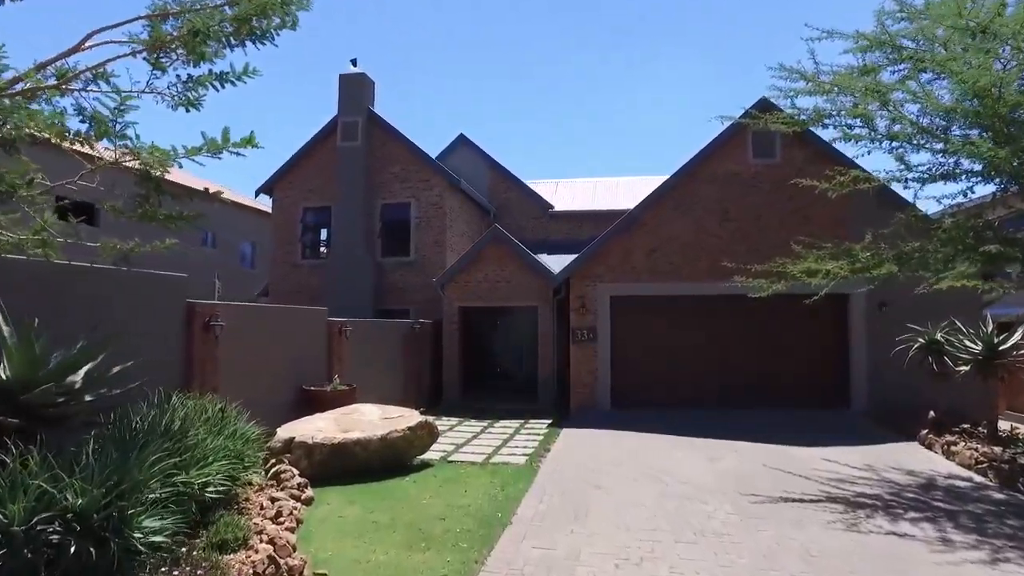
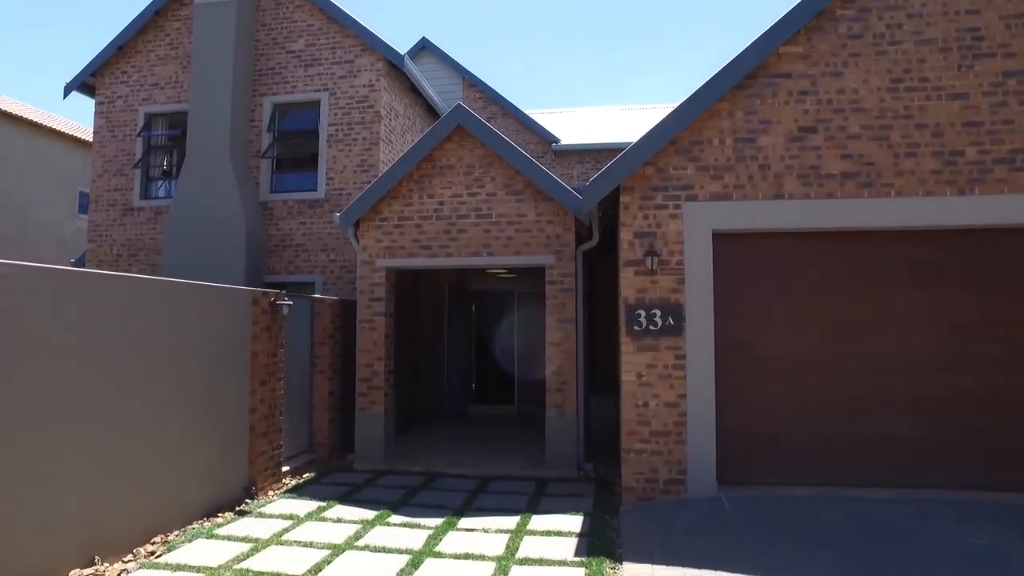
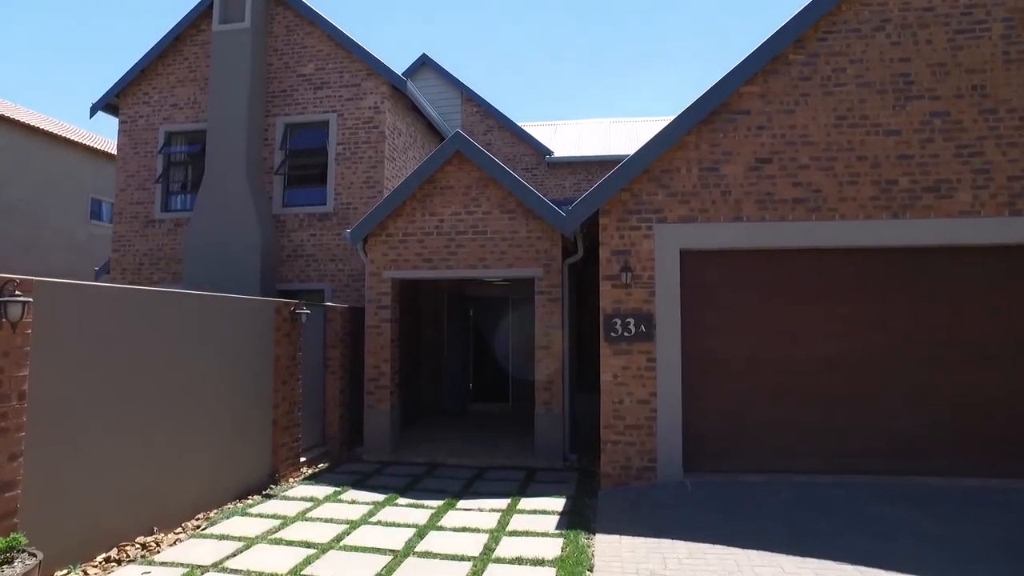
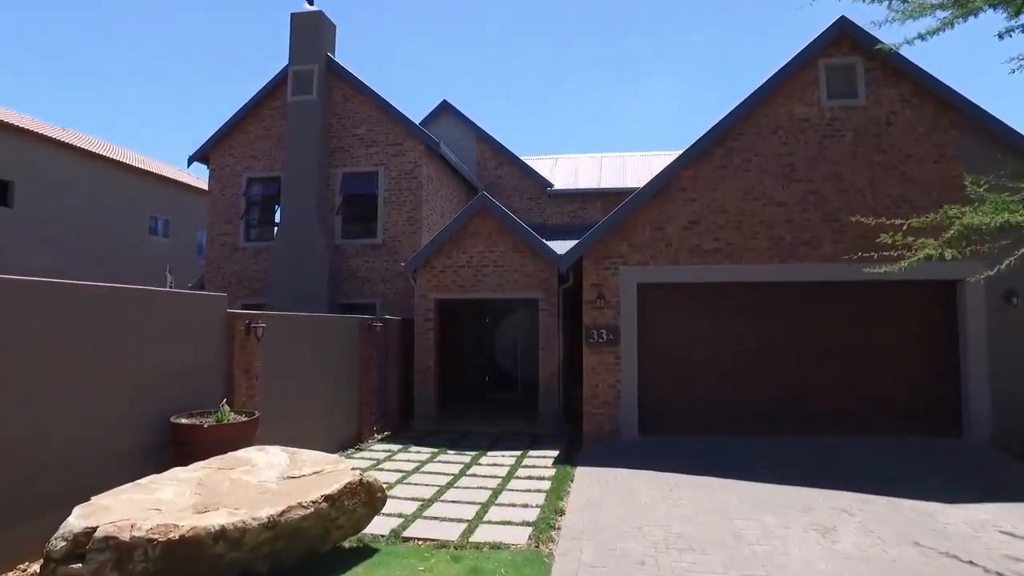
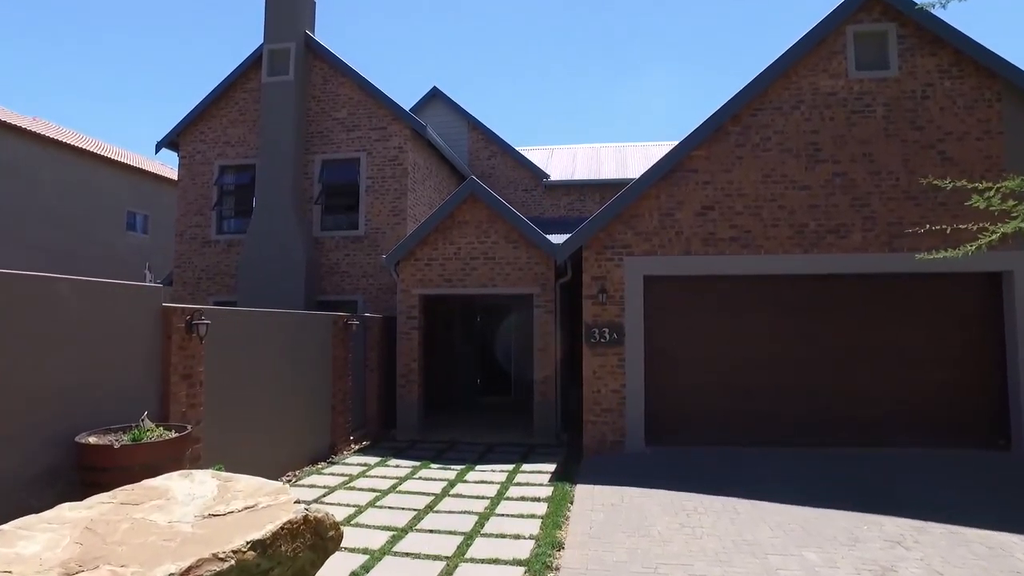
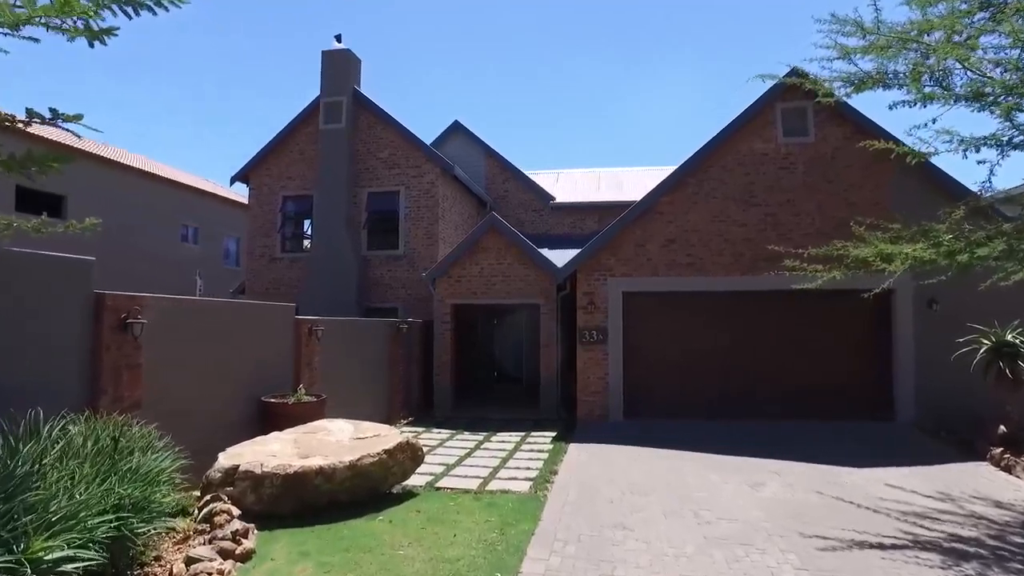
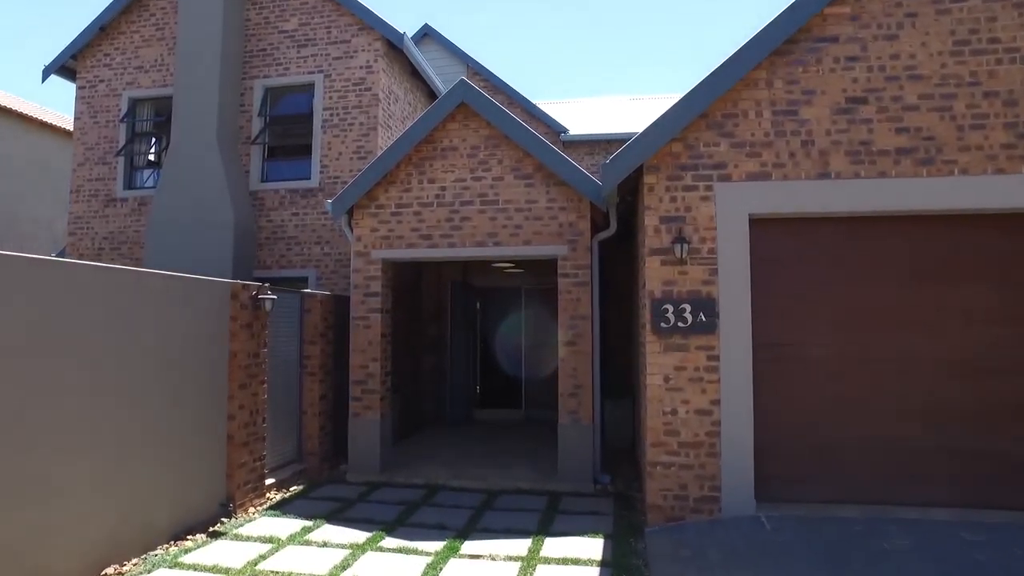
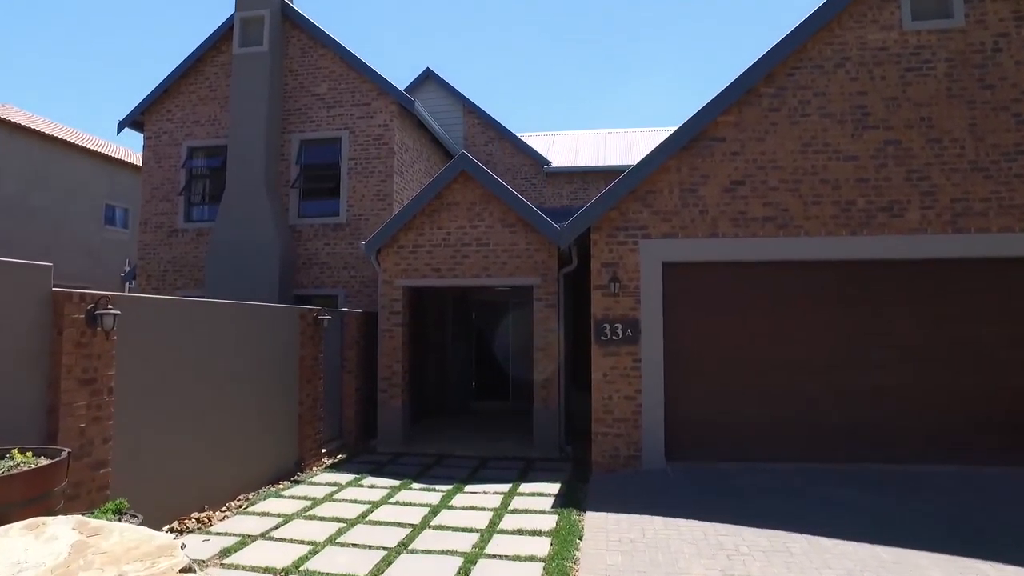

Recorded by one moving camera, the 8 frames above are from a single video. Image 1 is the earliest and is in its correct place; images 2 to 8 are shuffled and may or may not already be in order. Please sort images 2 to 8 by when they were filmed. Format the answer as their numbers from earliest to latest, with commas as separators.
6, 4, 5, 8, 3, 2, 7
